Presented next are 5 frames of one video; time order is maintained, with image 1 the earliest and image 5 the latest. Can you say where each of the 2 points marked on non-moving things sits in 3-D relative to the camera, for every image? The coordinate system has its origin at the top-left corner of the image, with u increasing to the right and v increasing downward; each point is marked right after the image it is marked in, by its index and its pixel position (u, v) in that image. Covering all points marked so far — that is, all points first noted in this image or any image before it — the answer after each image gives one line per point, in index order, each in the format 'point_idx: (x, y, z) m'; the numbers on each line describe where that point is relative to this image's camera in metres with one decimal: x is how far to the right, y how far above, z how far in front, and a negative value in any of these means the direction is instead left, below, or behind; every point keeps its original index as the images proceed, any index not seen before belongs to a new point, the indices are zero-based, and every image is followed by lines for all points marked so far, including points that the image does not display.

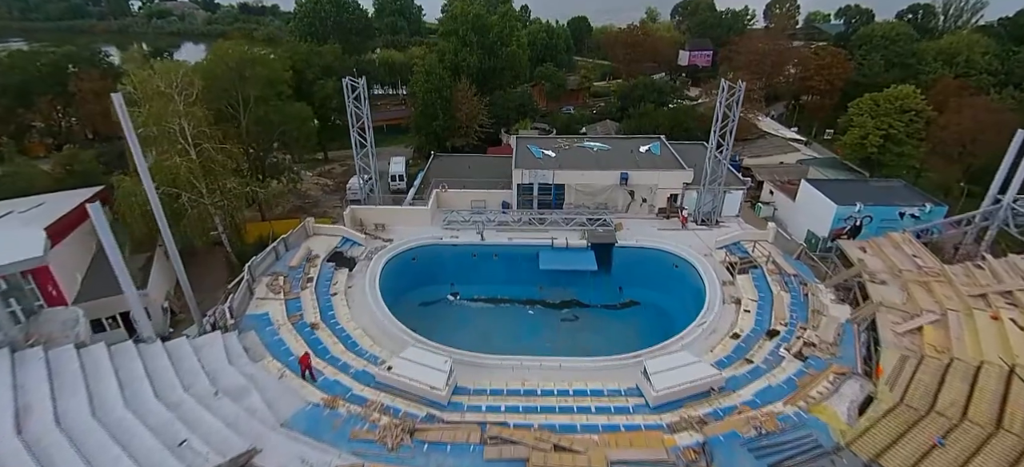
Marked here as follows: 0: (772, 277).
0: (+10.3, -1.7, +18.2) m
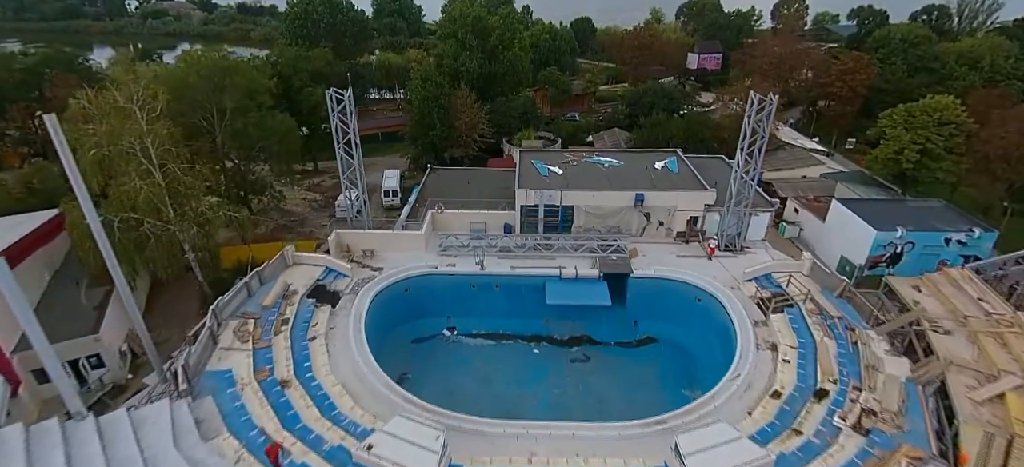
0: (+10.4, -3.0, +16.0) m
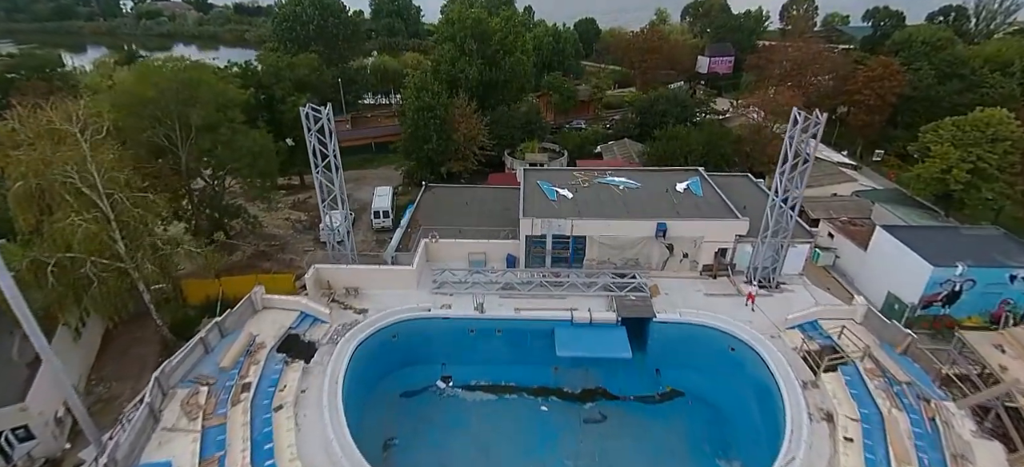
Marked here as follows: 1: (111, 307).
0: (+10.5, -4.4, +13.4) m
1: (-13.7, -2.5, +15.8) m
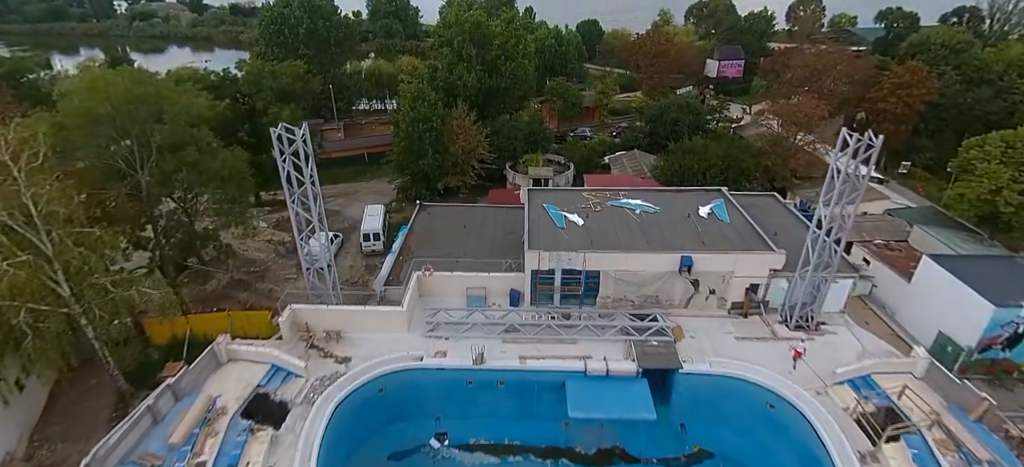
0: (+10.7, -5.6, +11.3) m
1: (-13.5, -3.7, +13.6) m
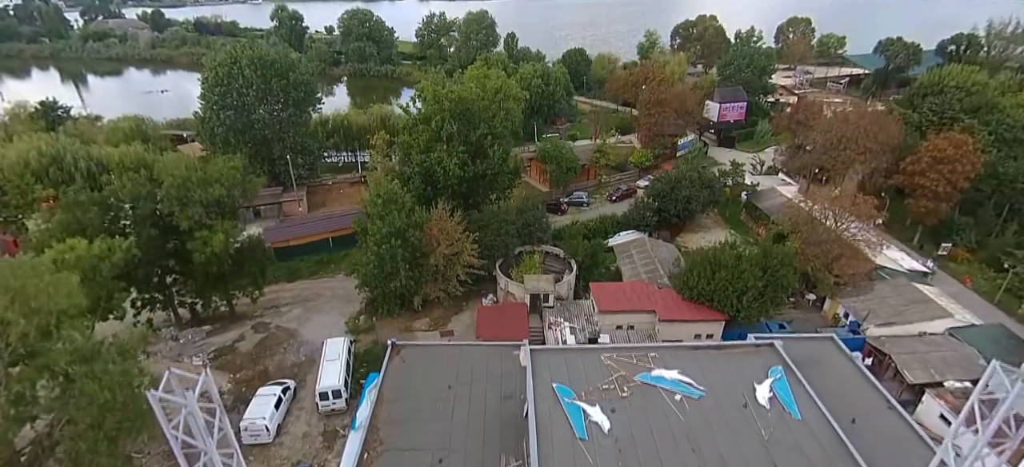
0: (+11.1, -11.3, +7.0) m
1: (-13.2, -10.0, +8.5) m
